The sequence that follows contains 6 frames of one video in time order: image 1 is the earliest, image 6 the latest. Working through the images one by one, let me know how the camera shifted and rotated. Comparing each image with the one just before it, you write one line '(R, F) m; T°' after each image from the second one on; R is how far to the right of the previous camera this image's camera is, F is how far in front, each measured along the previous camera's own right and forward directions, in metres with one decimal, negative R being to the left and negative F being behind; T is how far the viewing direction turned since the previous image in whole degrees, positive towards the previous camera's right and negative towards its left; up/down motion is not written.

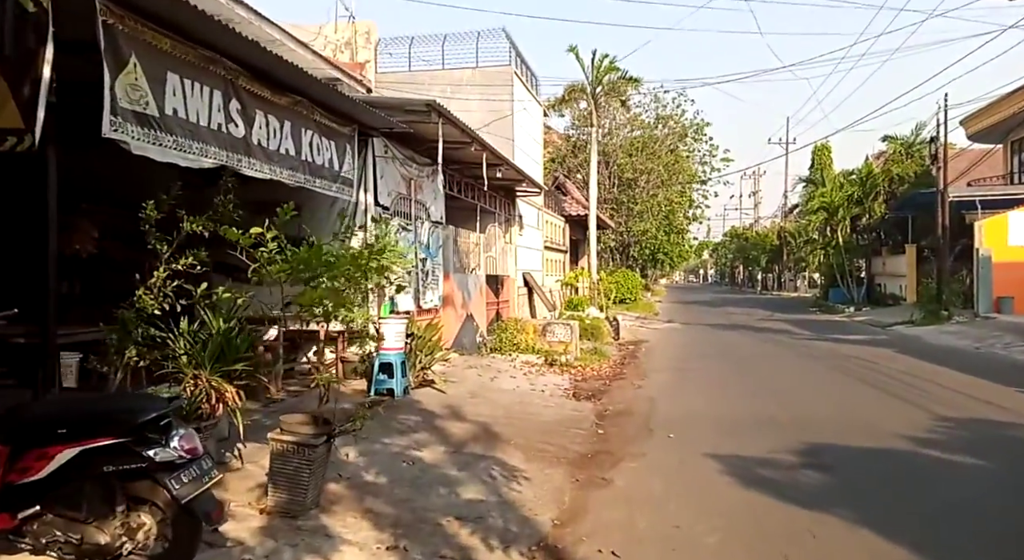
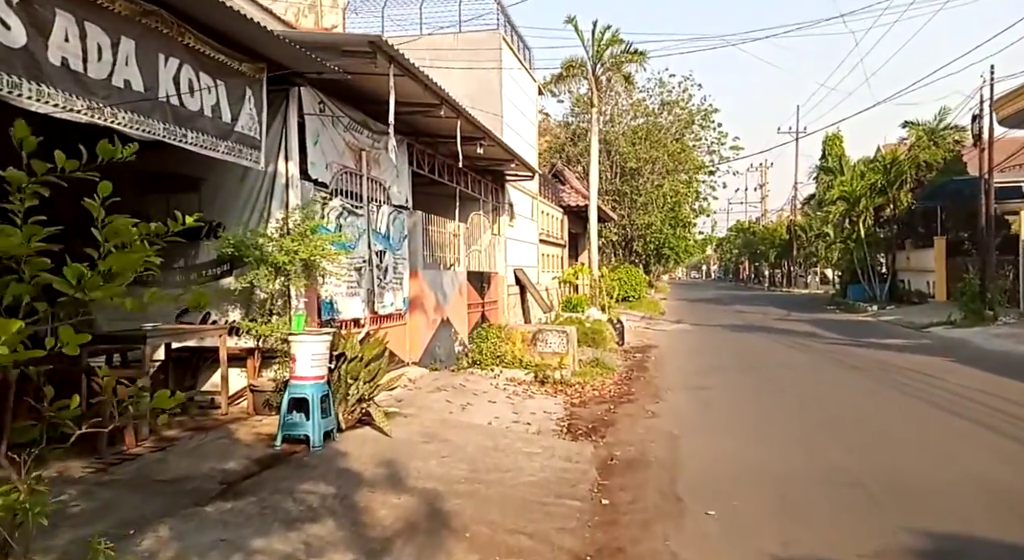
(+0.3, +3.0) m; 0°
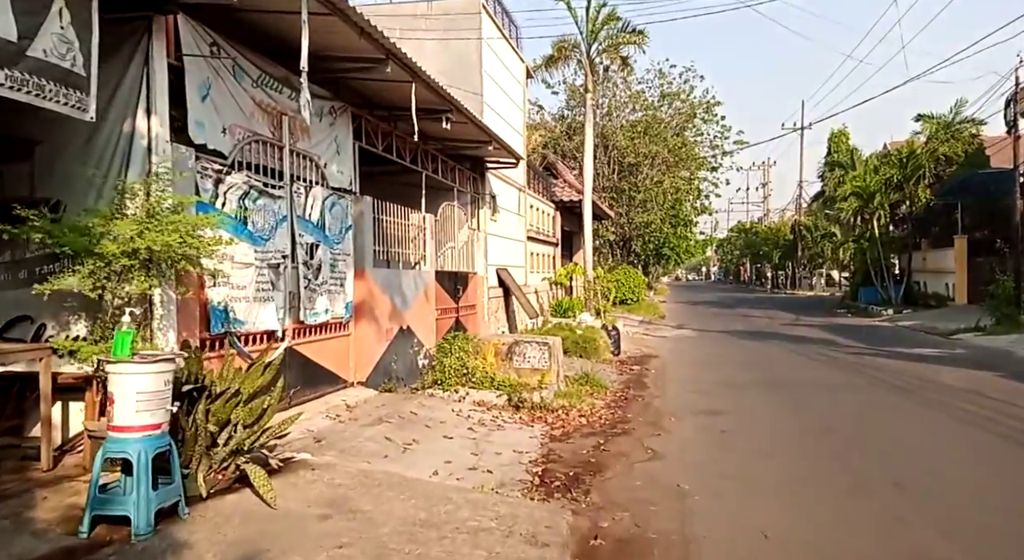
(+0.4, +2.4) m; 0°
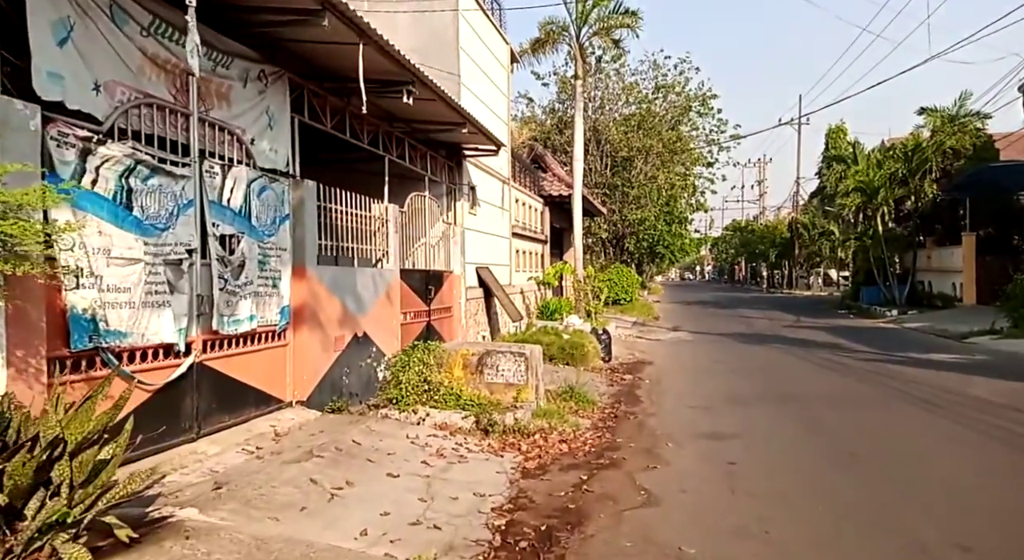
(+0.3, +1.6) m; 0°
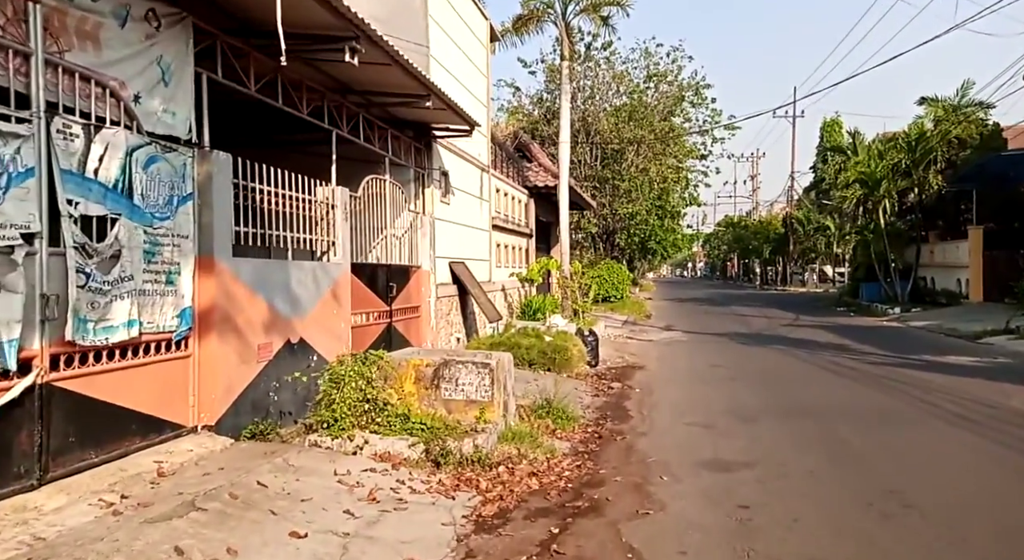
(+0.3, +1.7) m; +1°
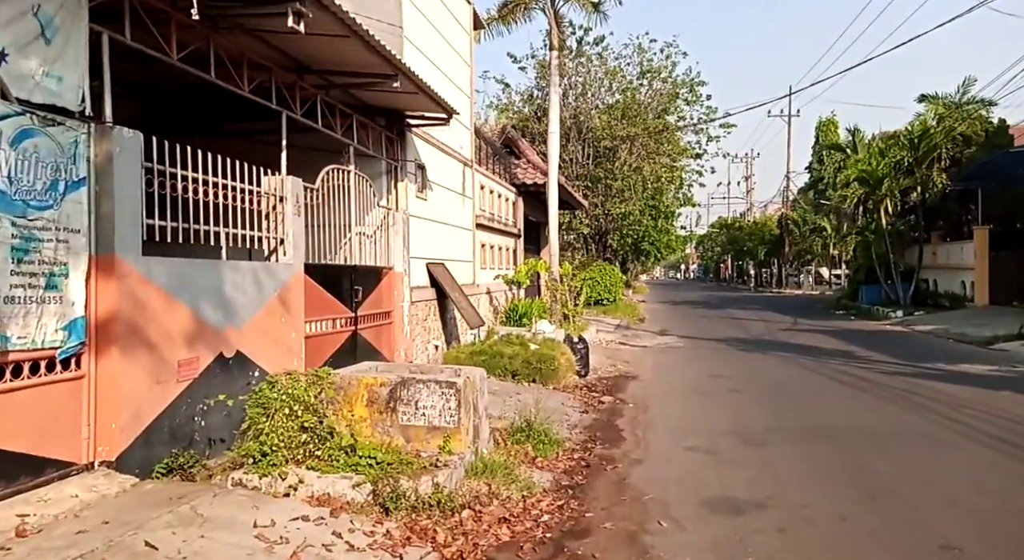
(+0.2, +1.2) m; 0°
